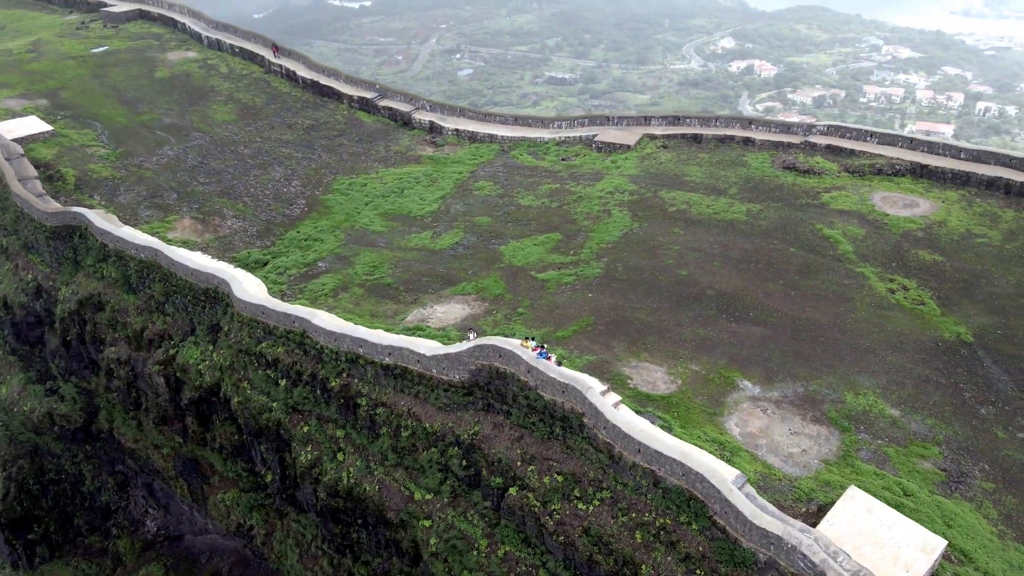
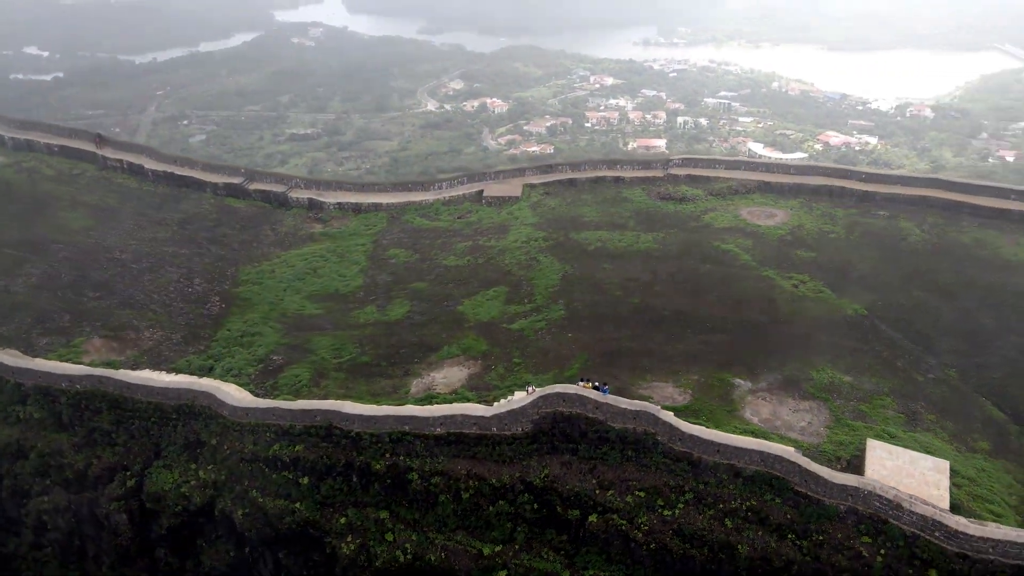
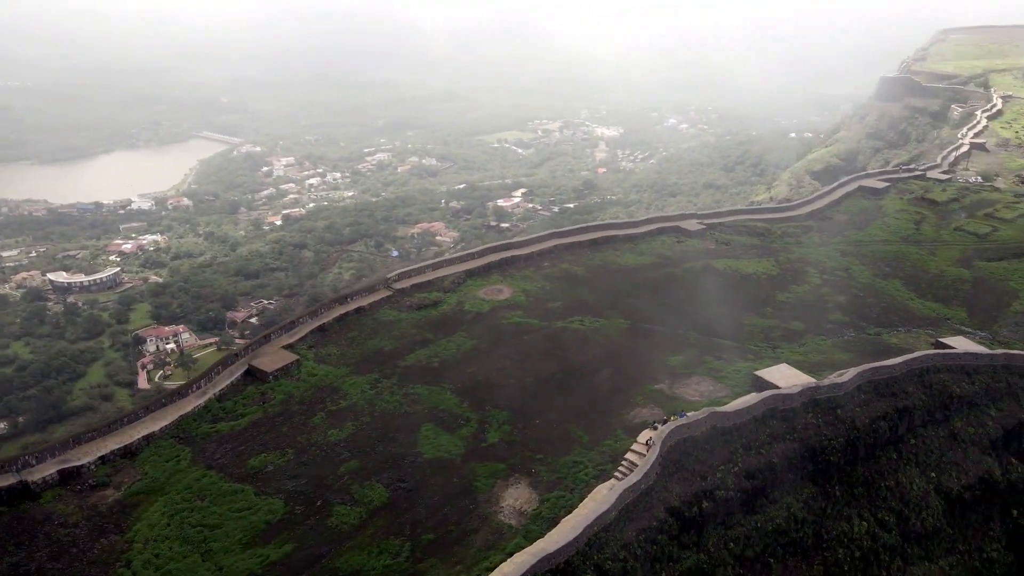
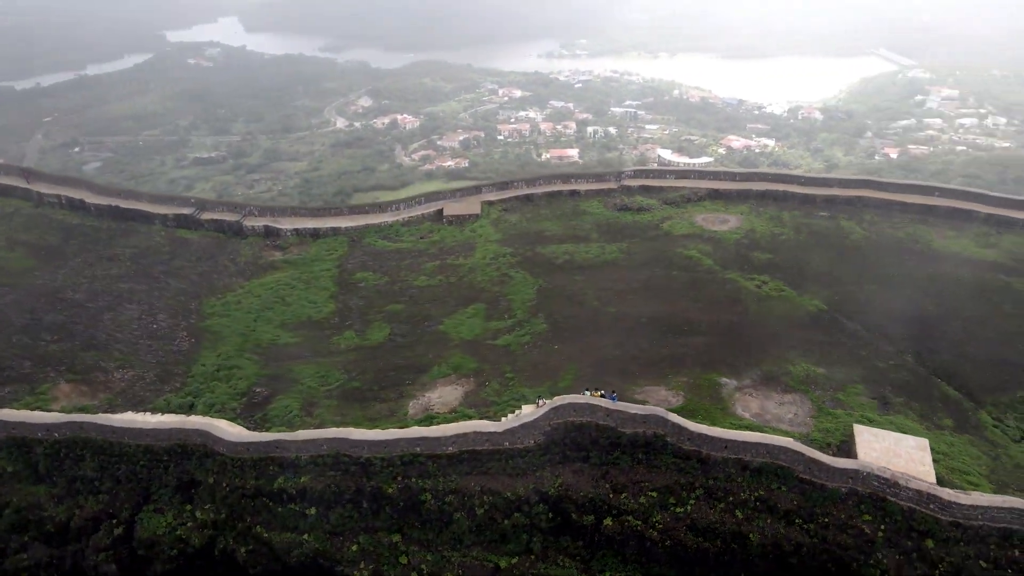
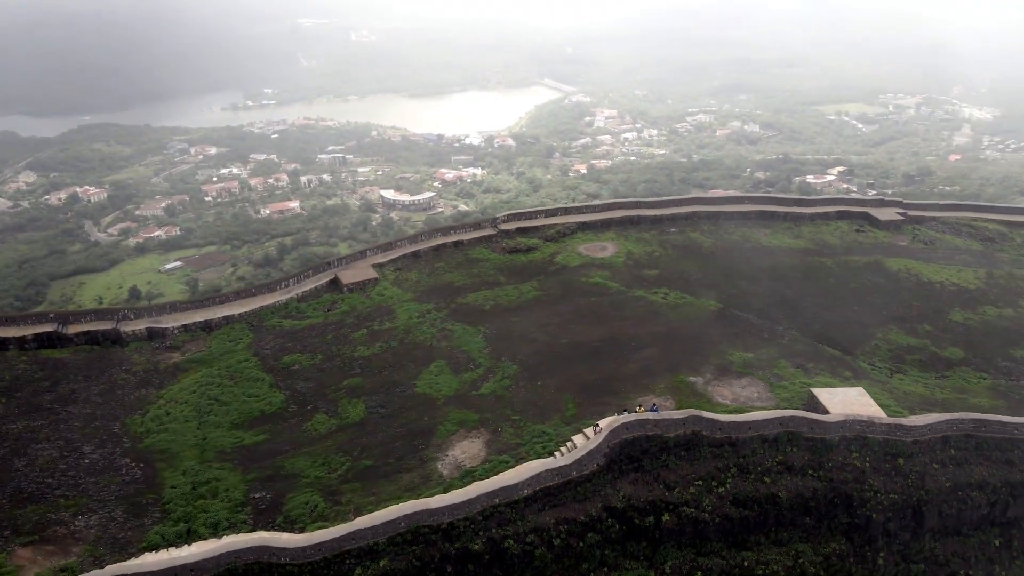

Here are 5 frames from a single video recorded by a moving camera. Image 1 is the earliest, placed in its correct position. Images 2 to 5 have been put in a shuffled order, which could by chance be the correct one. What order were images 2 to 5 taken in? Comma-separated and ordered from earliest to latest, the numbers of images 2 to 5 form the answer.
2, 4, 5, 3
